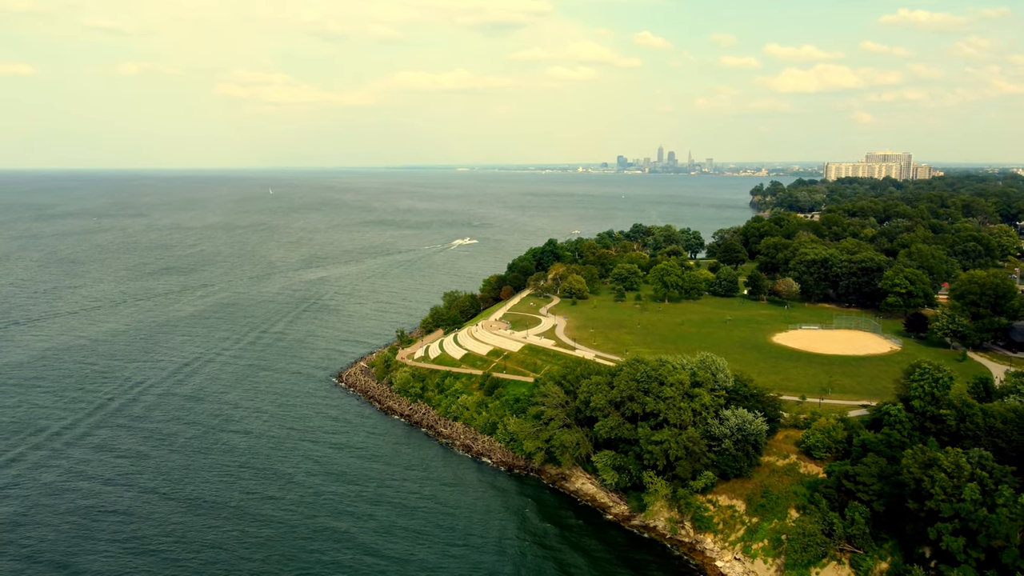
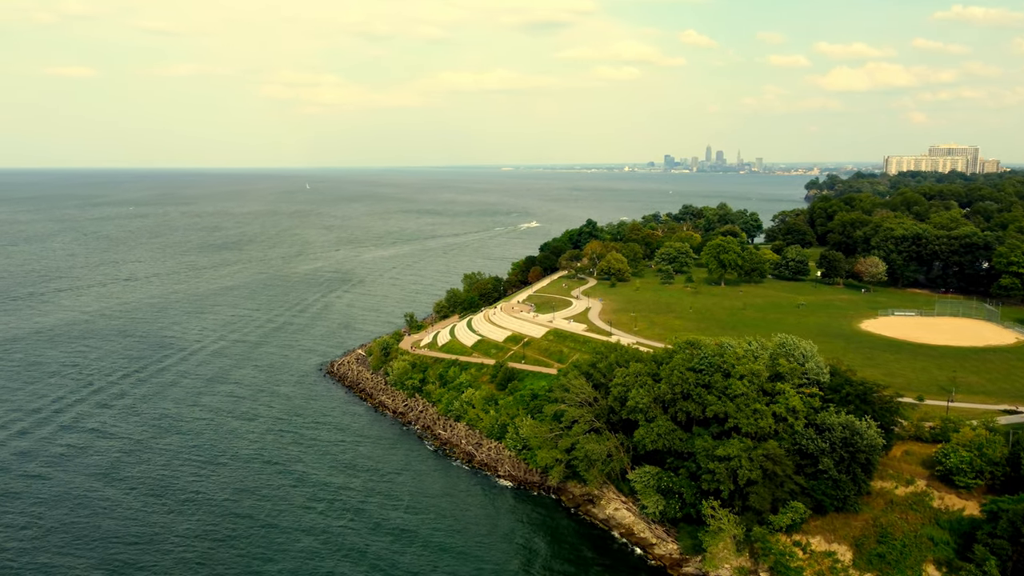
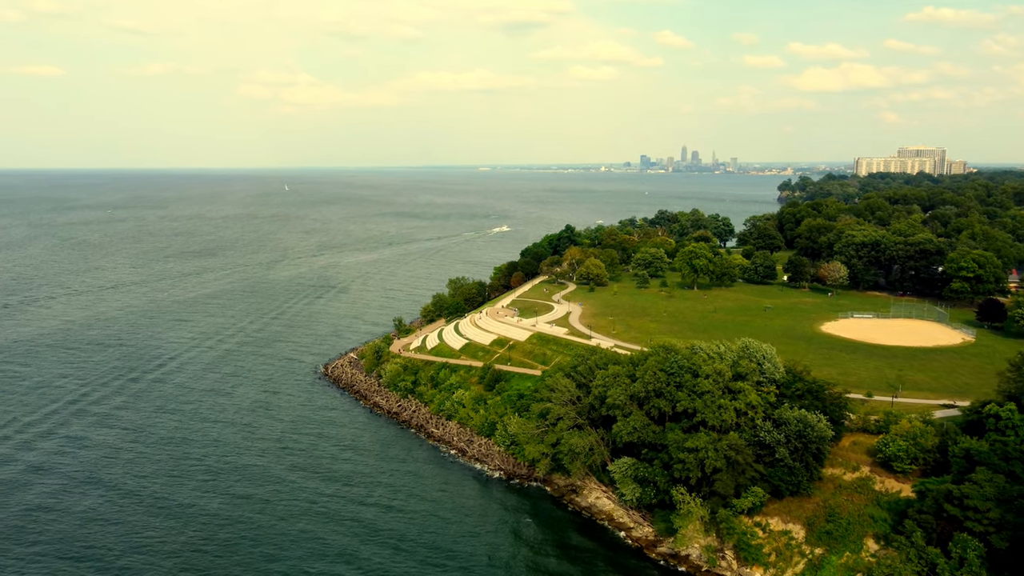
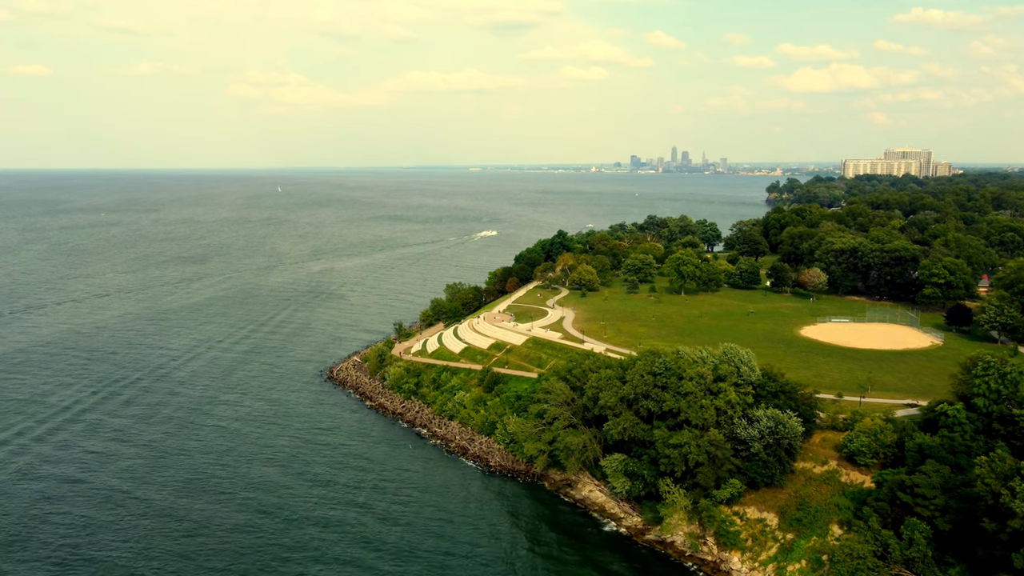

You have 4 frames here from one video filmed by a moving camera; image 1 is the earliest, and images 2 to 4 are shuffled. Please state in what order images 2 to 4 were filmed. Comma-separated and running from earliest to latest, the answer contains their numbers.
4, 3, 2
